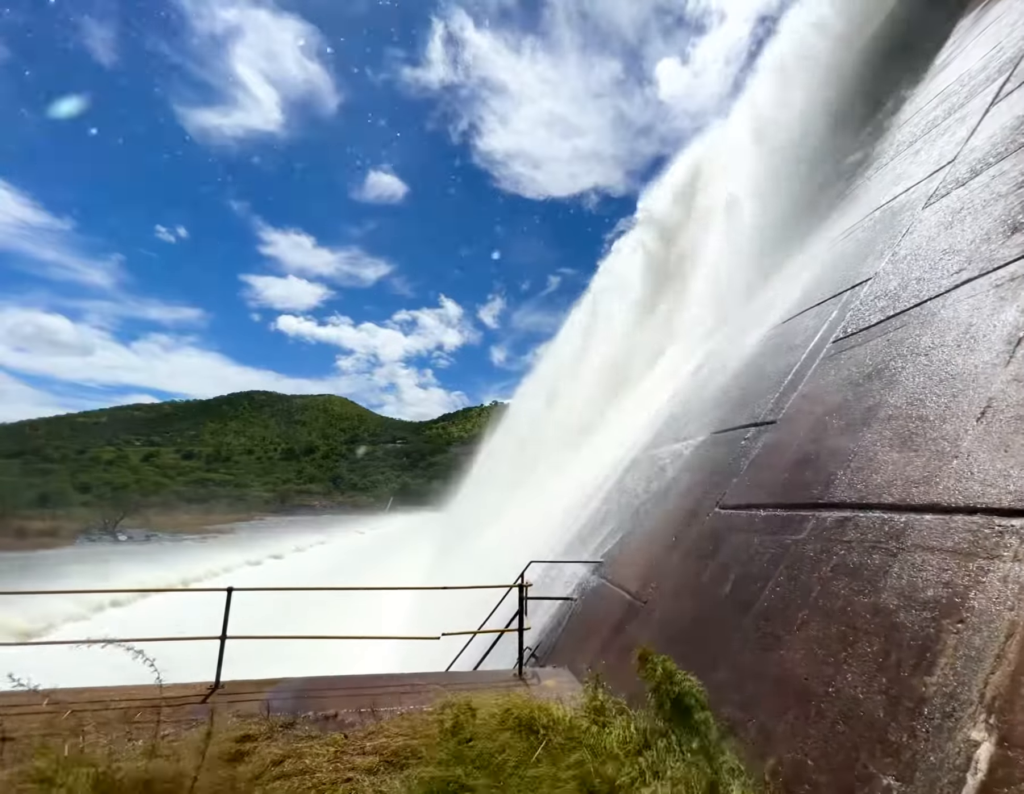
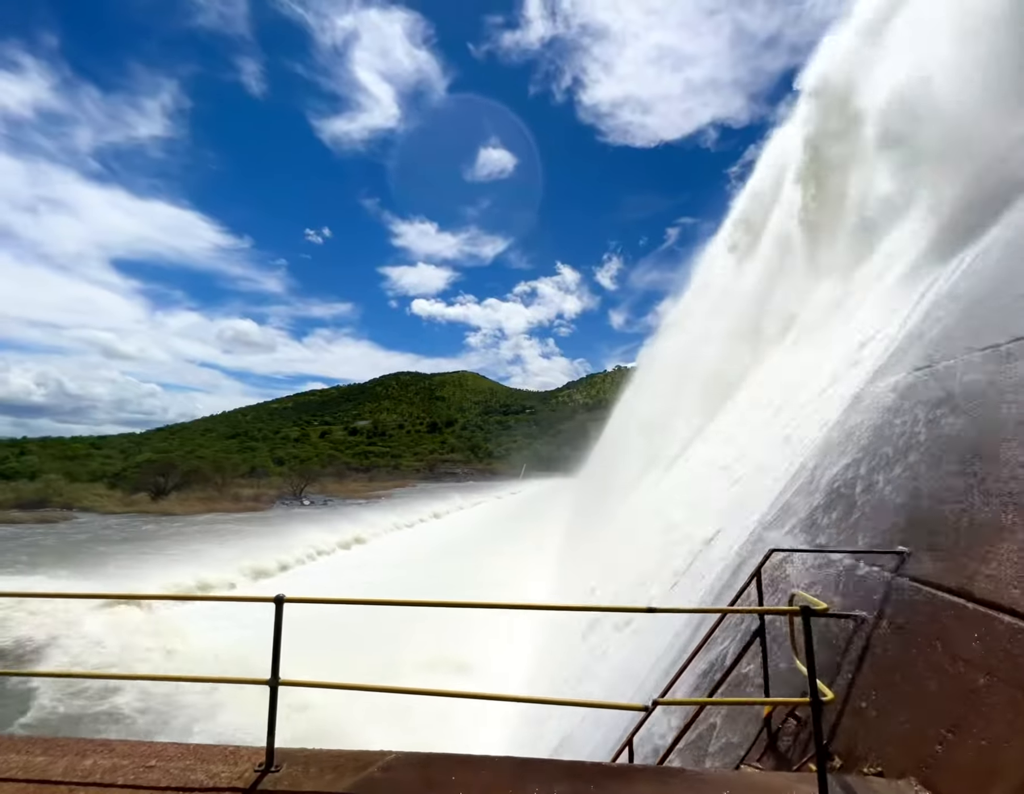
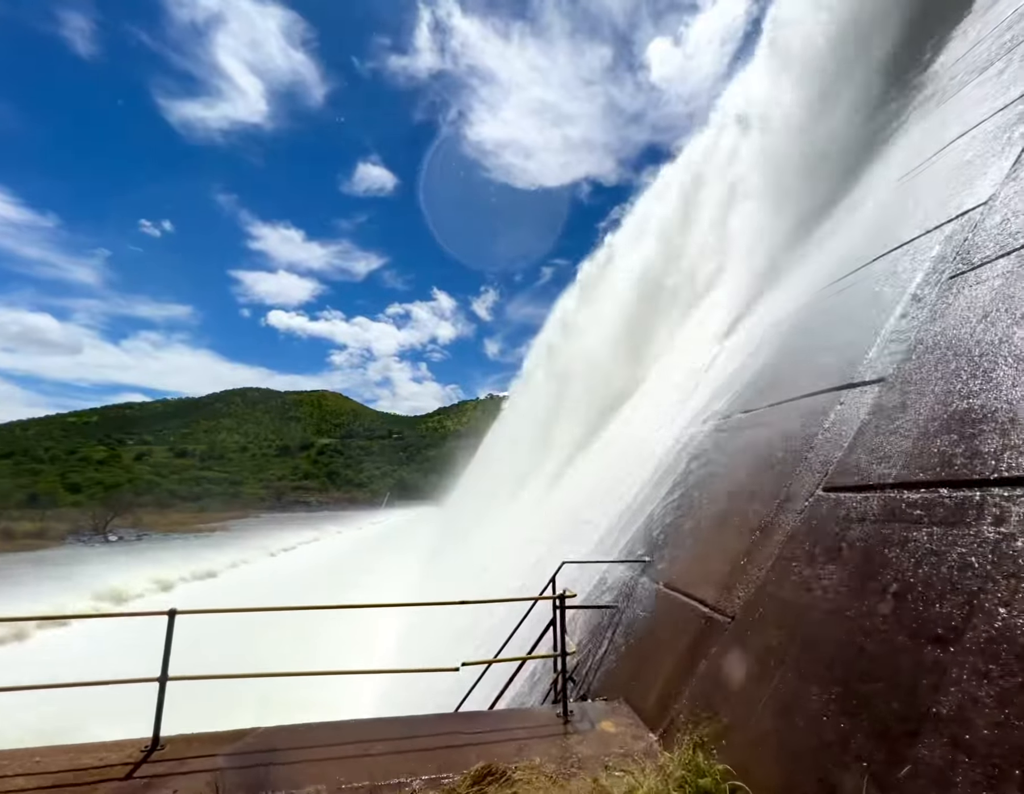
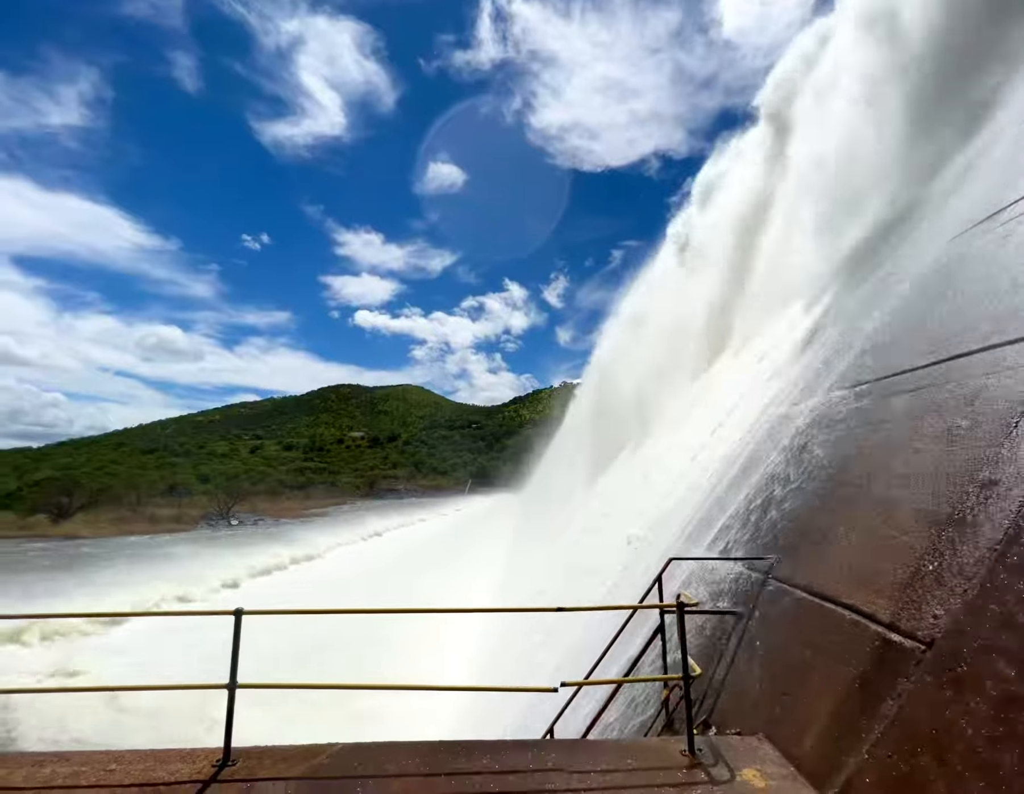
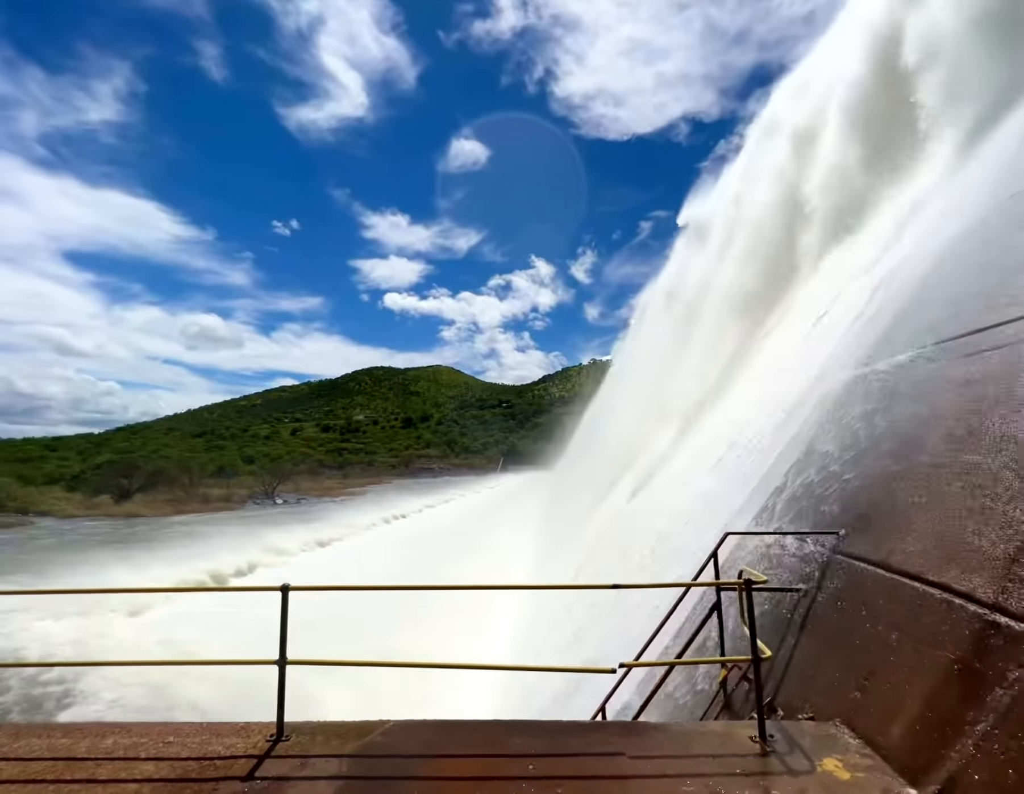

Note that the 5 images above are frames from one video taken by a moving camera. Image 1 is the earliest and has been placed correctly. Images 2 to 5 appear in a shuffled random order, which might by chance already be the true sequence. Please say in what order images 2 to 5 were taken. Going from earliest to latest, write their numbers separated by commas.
3, 4, 5, 2
